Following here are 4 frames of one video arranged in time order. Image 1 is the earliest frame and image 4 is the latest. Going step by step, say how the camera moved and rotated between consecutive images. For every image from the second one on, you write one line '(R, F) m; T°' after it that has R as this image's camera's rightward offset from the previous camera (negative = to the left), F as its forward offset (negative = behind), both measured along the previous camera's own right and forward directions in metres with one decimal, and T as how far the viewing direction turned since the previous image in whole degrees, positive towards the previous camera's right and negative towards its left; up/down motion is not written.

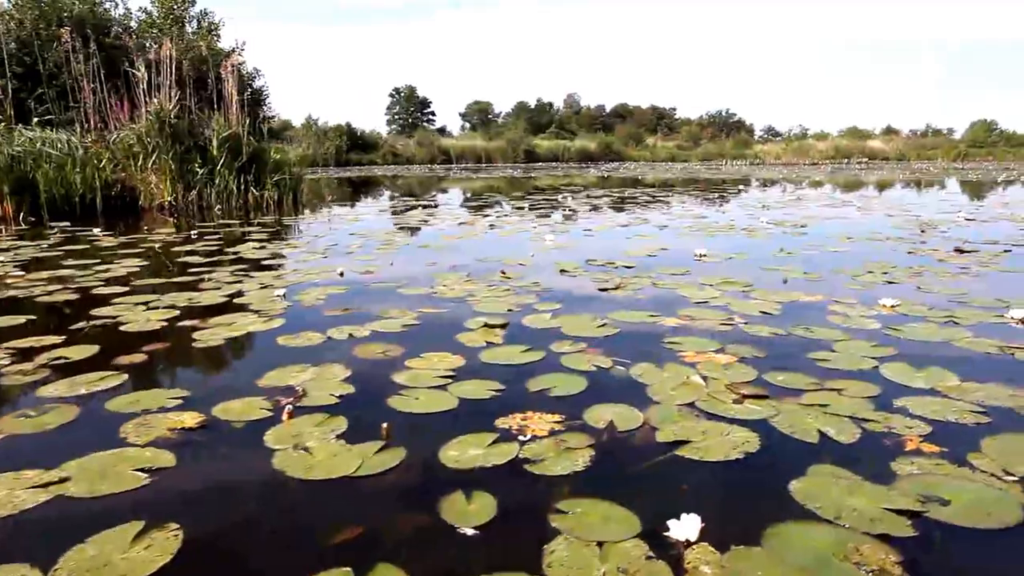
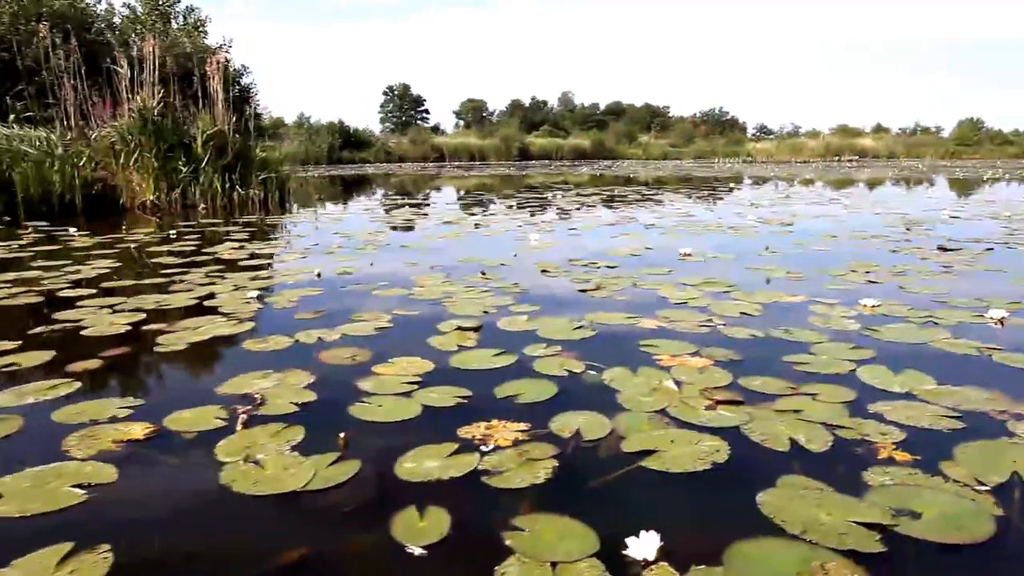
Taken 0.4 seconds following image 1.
(+0.1, +0.1) m; +1°
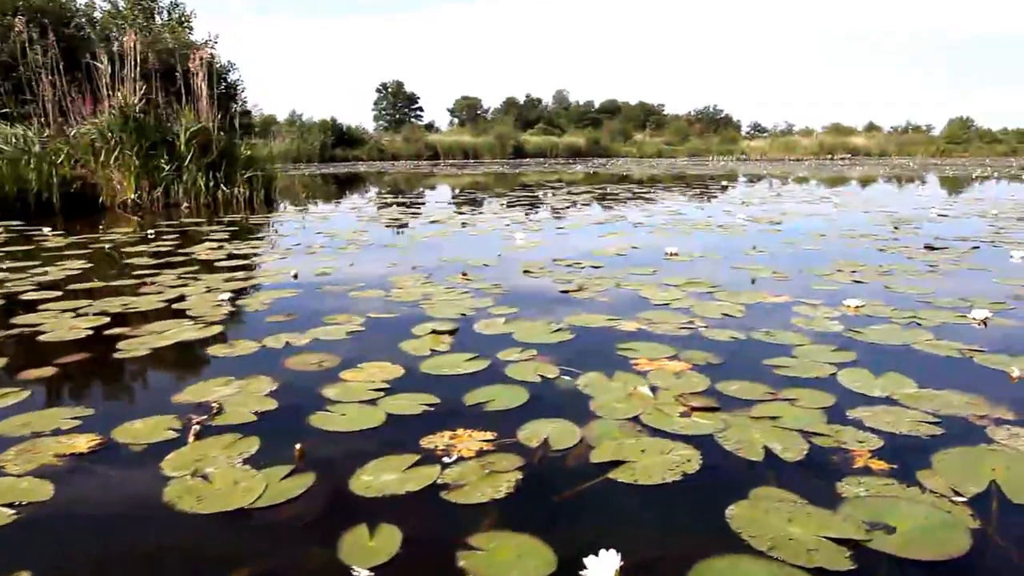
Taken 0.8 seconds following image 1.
(+0.1, +0.1) m; +1°
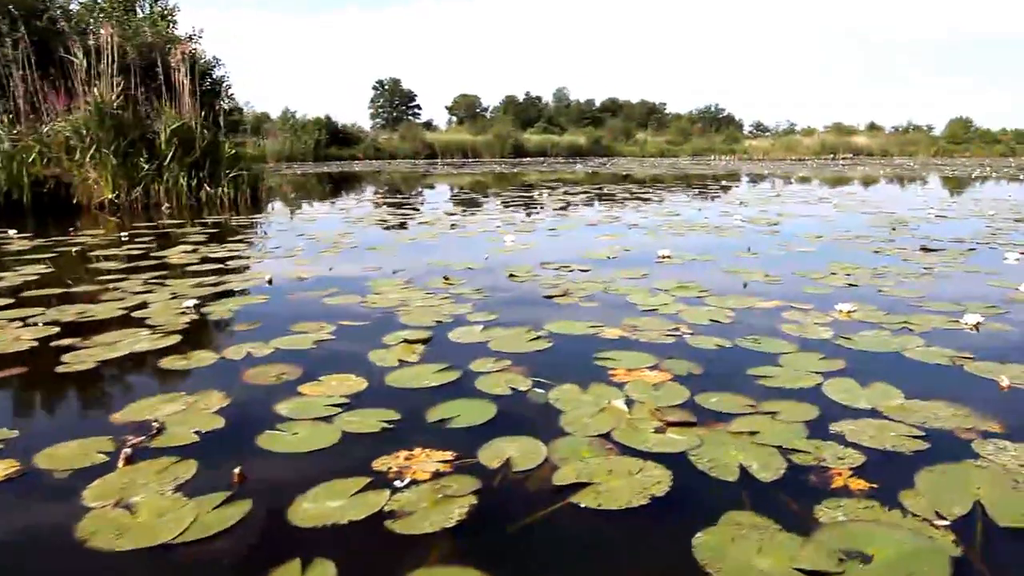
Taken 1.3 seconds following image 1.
(+0.1, +0.1) m; 0°
